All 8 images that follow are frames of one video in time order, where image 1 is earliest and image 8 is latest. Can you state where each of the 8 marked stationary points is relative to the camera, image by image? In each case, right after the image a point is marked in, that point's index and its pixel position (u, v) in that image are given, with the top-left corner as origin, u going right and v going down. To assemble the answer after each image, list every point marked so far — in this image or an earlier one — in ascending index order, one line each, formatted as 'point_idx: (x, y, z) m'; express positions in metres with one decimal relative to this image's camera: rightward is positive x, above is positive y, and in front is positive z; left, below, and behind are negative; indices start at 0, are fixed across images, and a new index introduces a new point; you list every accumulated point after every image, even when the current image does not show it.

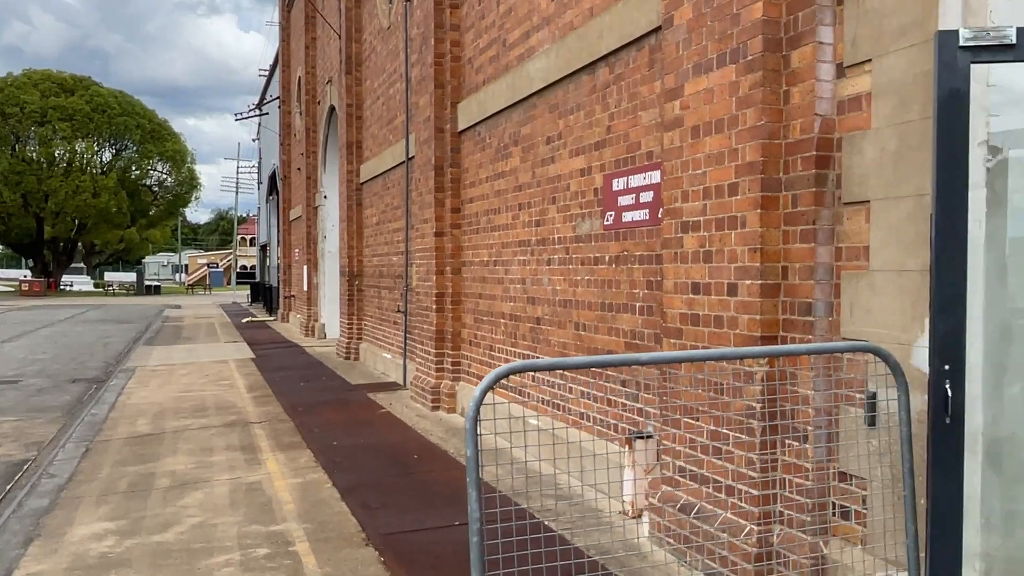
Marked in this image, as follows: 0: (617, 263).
0: (+0.6, +0.2, +5.5) m
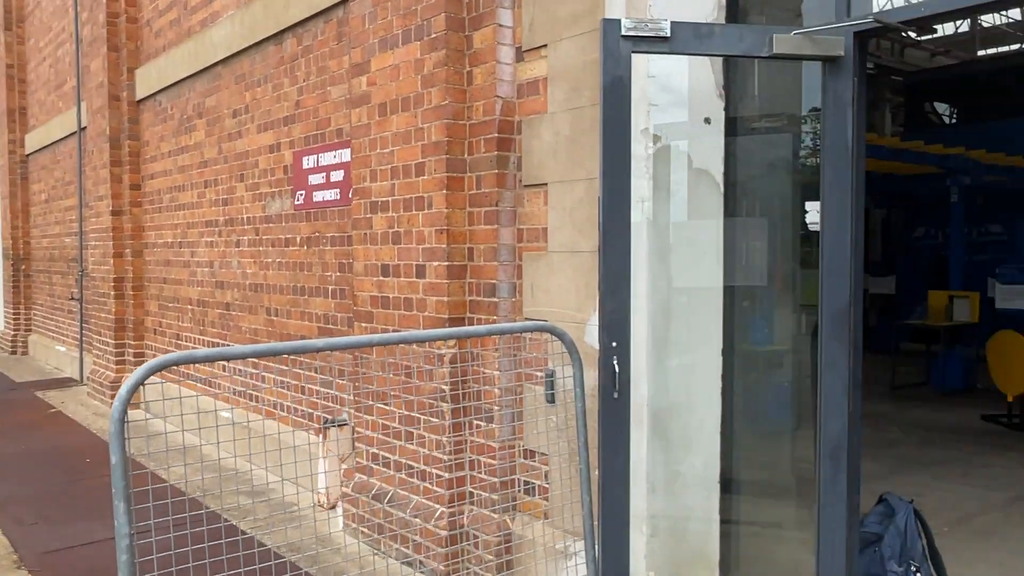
0: (-1.2, +0.3, +5.3) m
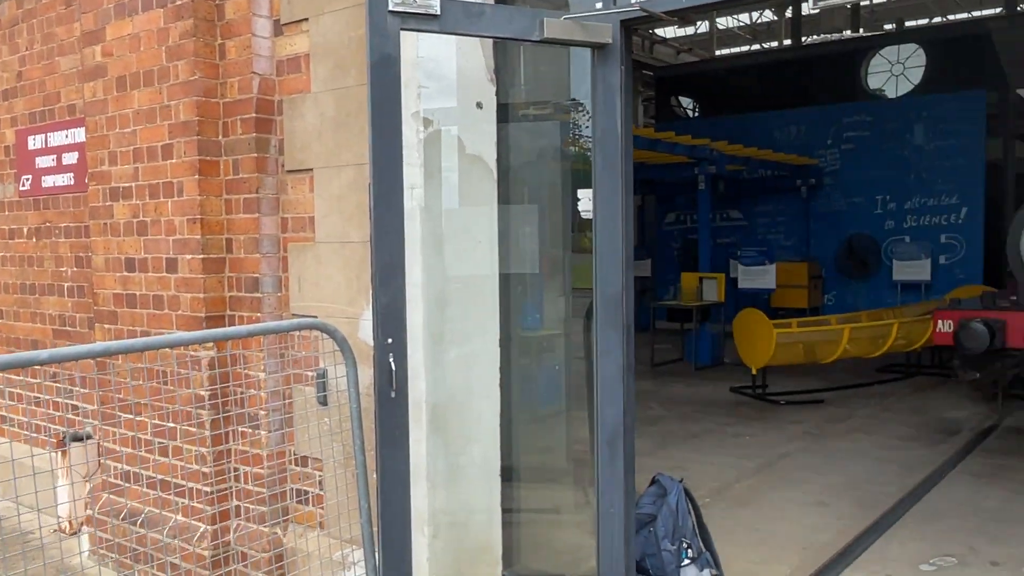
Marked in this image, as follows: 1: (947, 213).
0: (-2.5, +0.3, +4.7) m
1: (+5.3, +0.9, +11.1) m
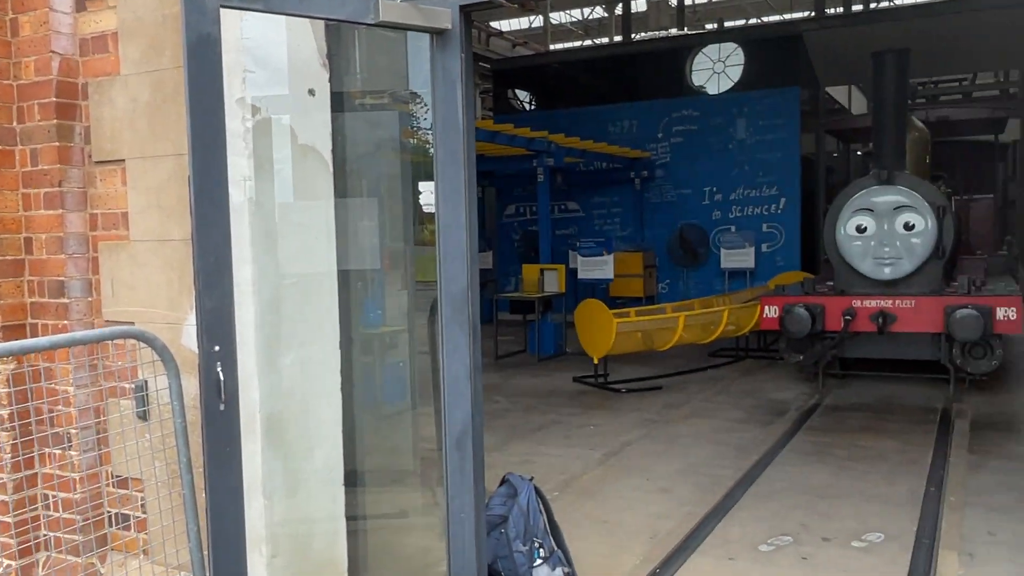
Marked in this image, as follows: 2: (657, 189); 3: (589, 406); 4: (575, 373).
0: (-3.2, +0.2, +4.0) m
1: (+3.3, +1.1, +11.7) m
2: (+2.0, +1.4, +12.5) m
3: (+0.6, -0.9, +6.7) m
4: (+0.6, -0.8, +8.2) m
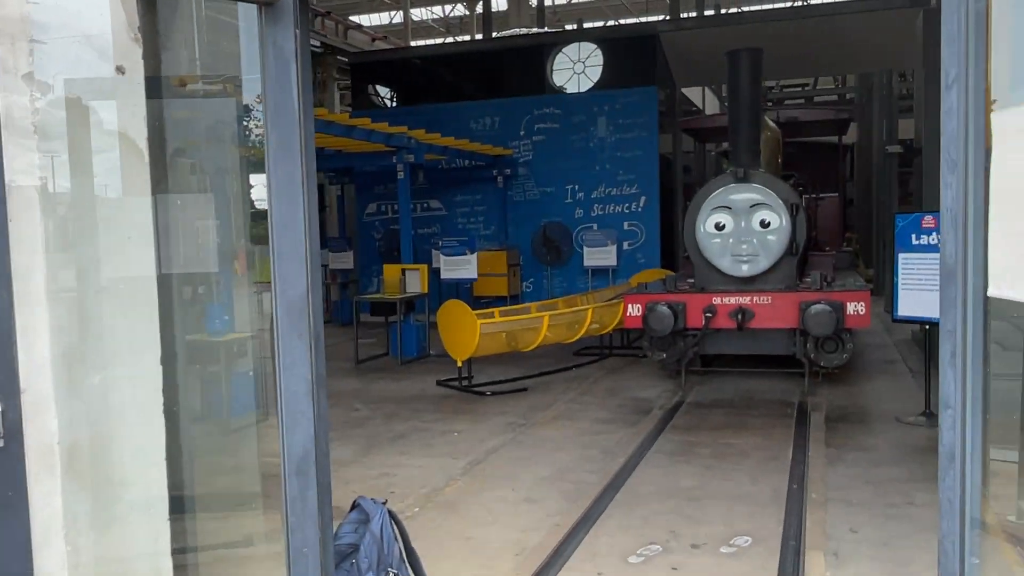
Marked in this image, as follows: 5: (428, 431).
0: (-3.8, +0.2, +3.3) m
1: (+1.5, +1.1, +11.8) m
2: (+0.1, +1.4, +12.4) m
3: (-0.4, -0.9, +6.5) m
4: (-0.6, -0.8, +8.0) m
5: (-0.5, -0.9, +5.9) m
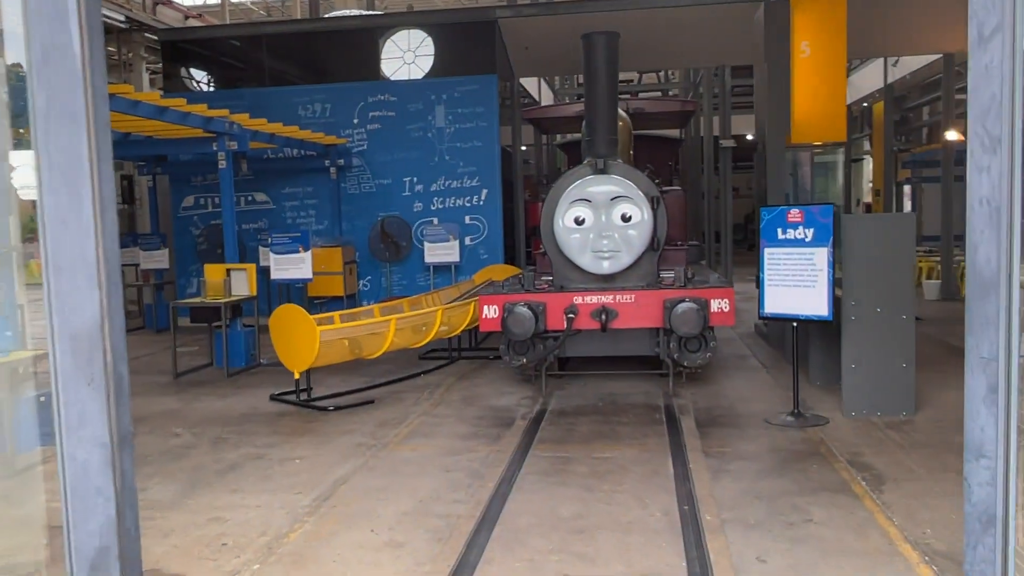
0: (-4.1, +0.1, +1.9) m
1: (-0.5, +1.2, +11.3) m
2: (-2.0, +1.4, +11.6) m
3: (-1.4, -0.9, +5.7) m
4: (-1.9, -0.8, +7.1) m
5: (-1.4, -1.0, +5.1) m
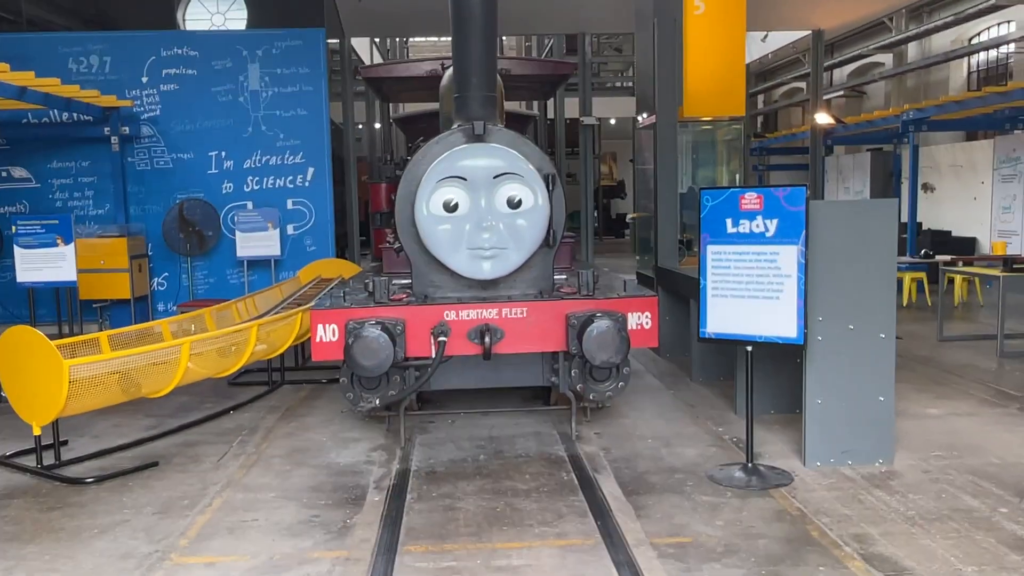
0: (-4.0, -0.1, -0.6) m
1: (-2.3, +1.2, +9.3) m
2: (-3.8, +1.4, +9.3) m
3: (-2.0, -1.0, +3.7) m
4: (-2.8, -0.9, +5.0) m
5: (-1.9, -1.1, +3.1) m
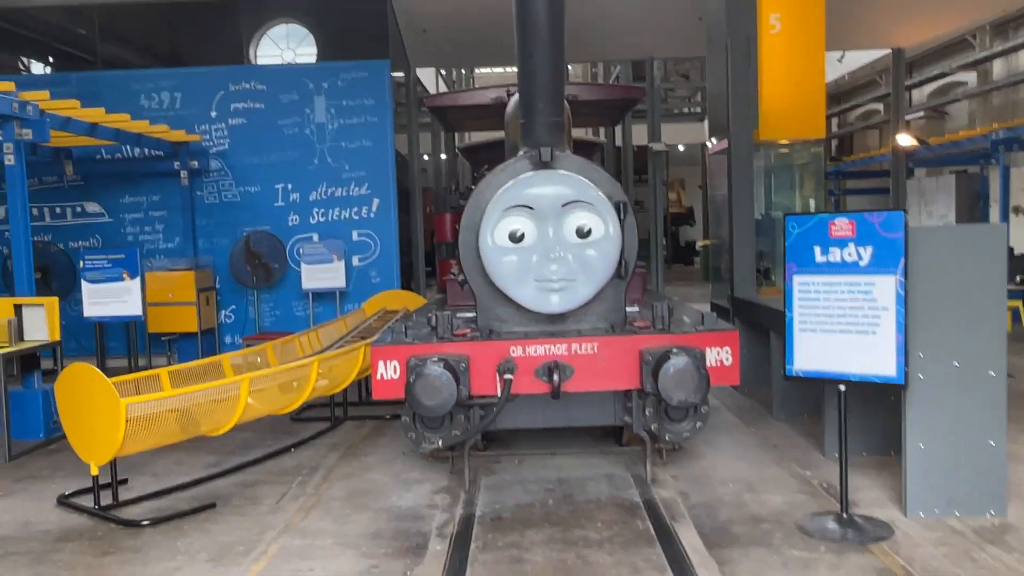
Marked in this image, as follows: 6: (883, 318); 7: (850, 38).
0: (-4.0, -0.1, -0.6) m
1: (-1.6, +0.9, +9.2) m
2: (-3.1, +1.1, +9.4) m
3: (-1.8, -1.1, +3.5) m
4: (-2.4, -1.1, +4.9) m
5: (-1.7, -1.2, +2.9) m
6: (+1.5, -0.1, +3.6) m
7: (+4.2, +3.1, +11.1) m
